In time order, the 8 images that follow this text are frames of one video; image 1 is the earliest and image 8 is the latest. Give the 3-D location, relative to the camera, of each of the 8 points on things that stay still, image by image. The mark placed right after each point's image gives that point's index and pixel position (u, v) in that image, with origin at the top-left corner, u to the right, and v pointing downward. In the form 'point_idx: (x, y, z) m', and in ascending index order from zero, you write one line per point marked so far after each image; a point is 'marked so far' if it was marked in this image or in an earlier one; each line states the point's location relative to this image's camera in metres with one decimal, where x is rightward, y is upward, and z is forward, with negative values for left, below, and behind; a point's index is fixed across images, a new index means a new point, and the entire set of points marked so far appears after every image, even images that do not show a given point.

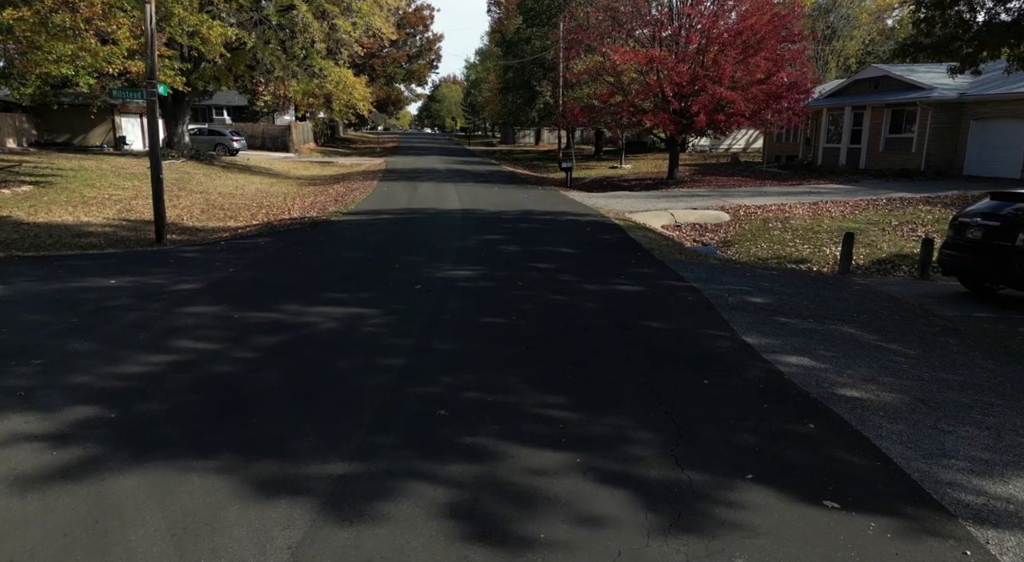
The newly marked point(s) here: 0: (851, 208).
0: (+7.5, +1.6, +17.1) m
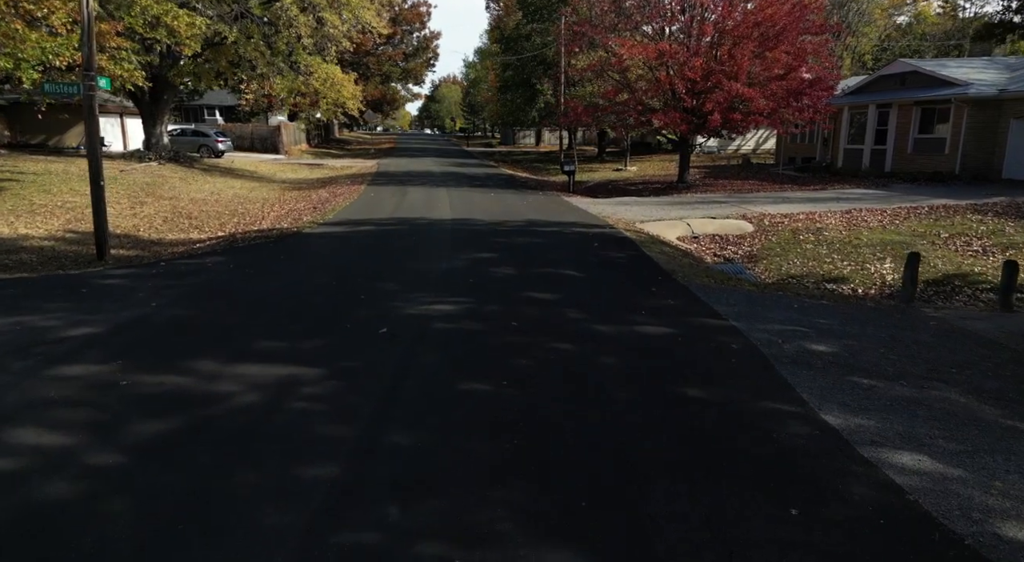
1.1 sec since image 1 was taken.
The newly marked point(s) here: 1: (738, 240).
0: (+7.4, +1.3, +15.2) m
1: (+4.3, +0.7, +14.7) m
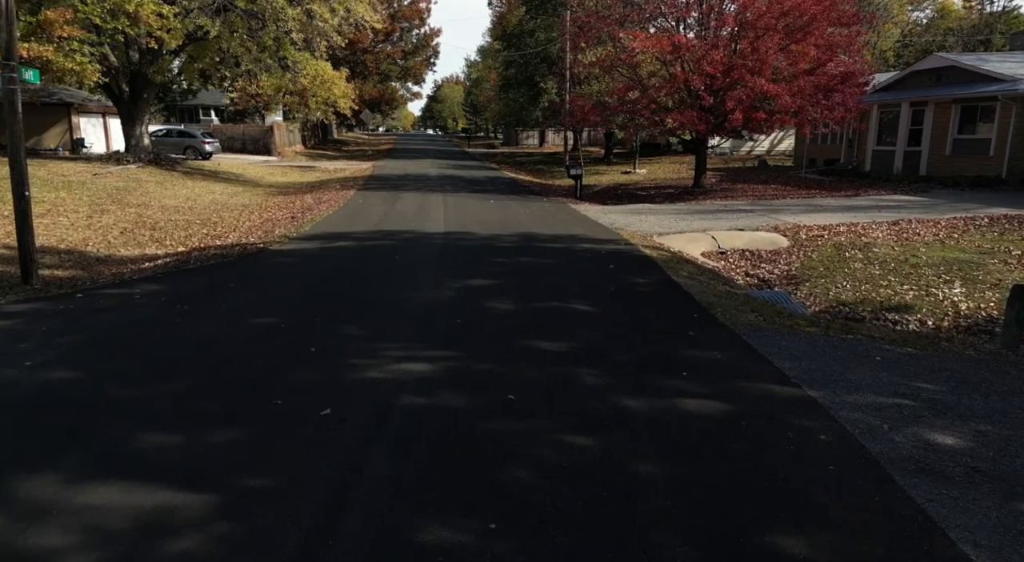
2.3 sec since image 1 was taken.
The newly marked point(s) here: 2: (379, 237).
0: (+7.4, +0.9, +13.3) m
1: (+4.3, +0.4, +12.7) m
2: (-2.2, +0.7, +13.0) m
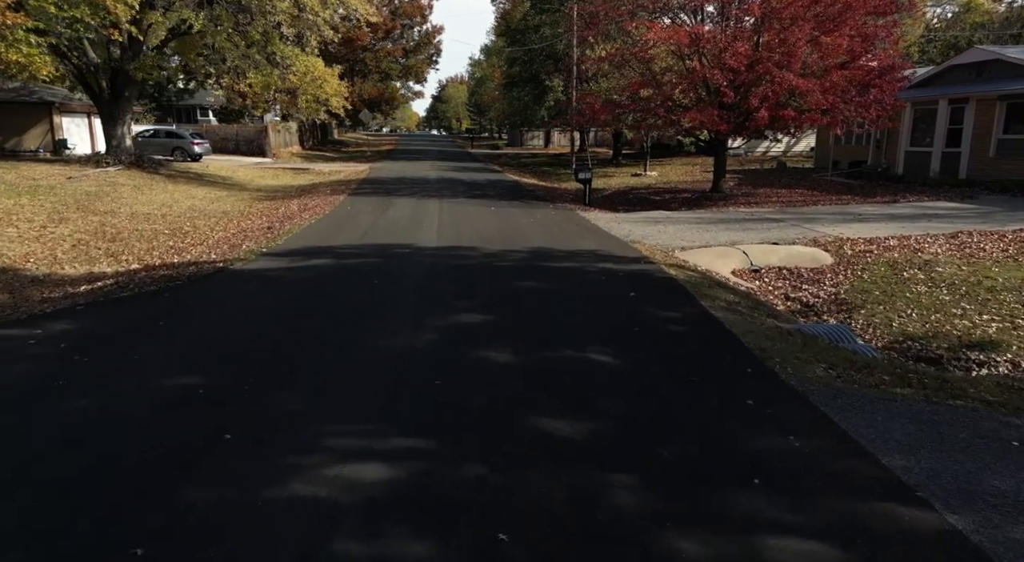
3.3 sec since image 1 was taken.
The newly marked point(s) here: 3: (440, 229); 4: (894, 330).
0: (+7.5, +0.6, +11.5) m
1: (+4.3, 0.0, +11.0) m
2: (-2.2, +0.4, +11.3) m
3: (-1.3, +0.9, +14.1) m
4: (+4.3, -0.6, +8.8) m
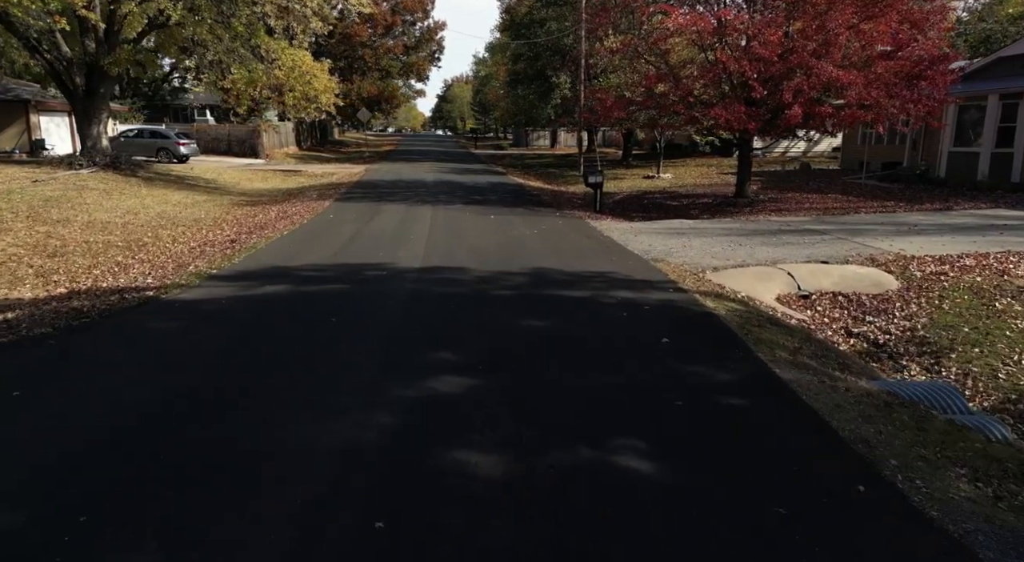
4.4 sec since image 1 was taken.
0: (+7.5, +0.2, +9.5) m
1: (+4.3, -0.3, +9.0) m
2: (-2.2, +0.1, +9.3) m
3: (-1.3, +0.6, +12.2) m
4: (+4.3, -0.9, +6.8) m
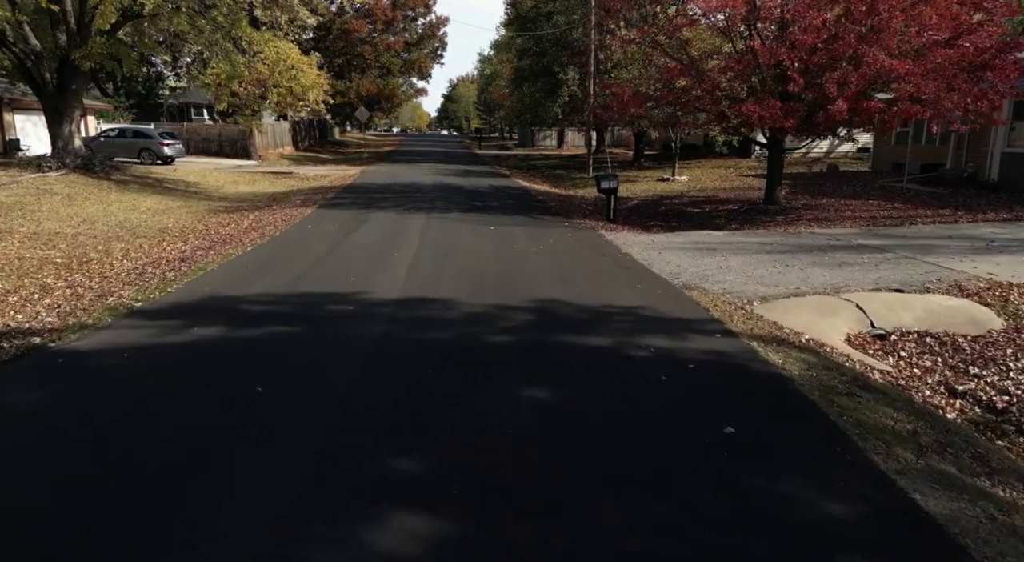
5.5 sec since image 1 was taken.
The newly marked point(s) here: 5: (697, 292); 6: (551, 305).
0: (+7.5, -0.2, +7.4) m
1: (+4.3, -0.7, +6.9) m
2: (-2.2, -0.3, +7.4) m
3: (-1.3, +0.2, +10.2) m
4: (+4.3, -1.3, +4.7) m
5: (+2.1, -0.1, +8.6) m
6: (+0.4, -0.2, +7.5) m
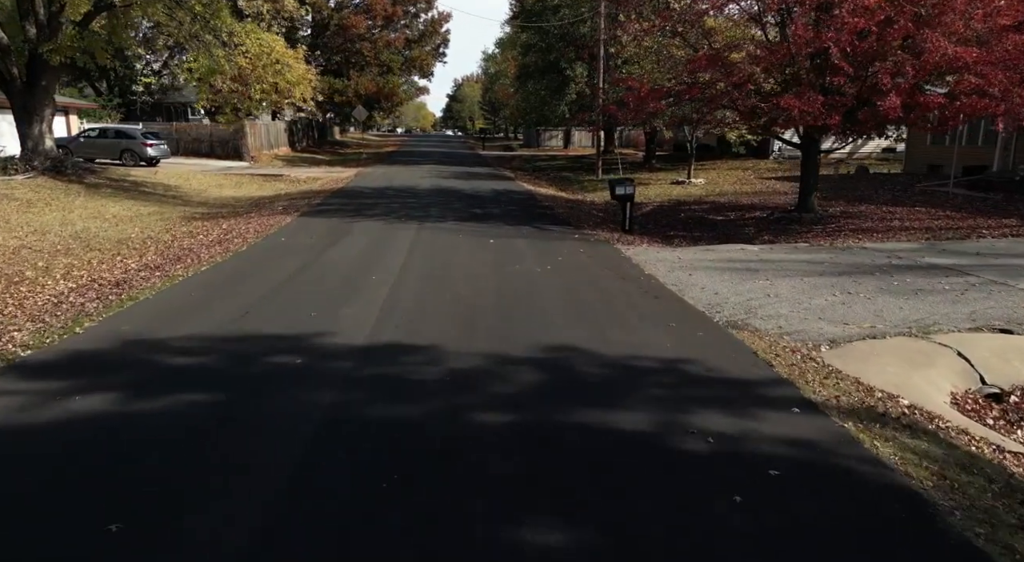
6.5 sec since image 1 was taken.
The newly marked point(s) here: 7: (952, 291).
0: (+7.5, -0.5, +5.6) m
1: (+4.3, -1.0, +5.1) m
2: (-2.2, -0.6, +5.6) m
3: (-1.3, -0.1, +8.4) m
4: (+4.2, -1.6, +2.9) m
5: (+2.1, -0.4, +6.7) m
6: (+0.4, -0.6, +5.7) m
7: (+4.6, -0.1, +8.1) m
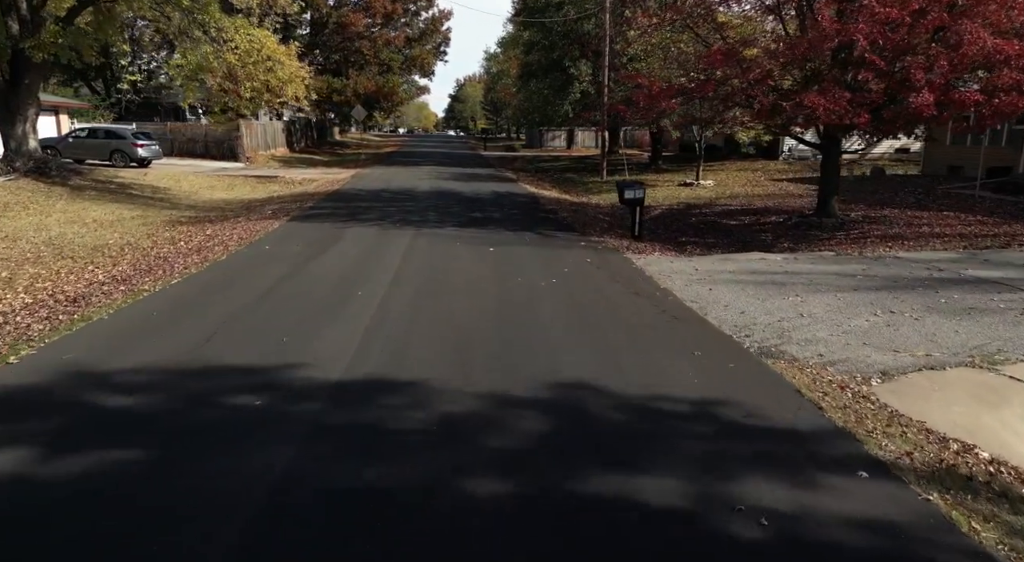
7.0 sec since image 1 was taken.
0: (+7.5, -0.7, +4.6) m
1: (+4.3, -1.2, +4.2) m
2: (-2.2, -0.8, +4.7) m
3: (-1.3, -0.2, +7.5) m
4: (+4.2, -1.8, +2.0) m
5: (+2.1, -0.6, +5.8) m
6: (+0.4, -0.7, +4.8) m
7: (+4.6, -0.3, +7.2) m
